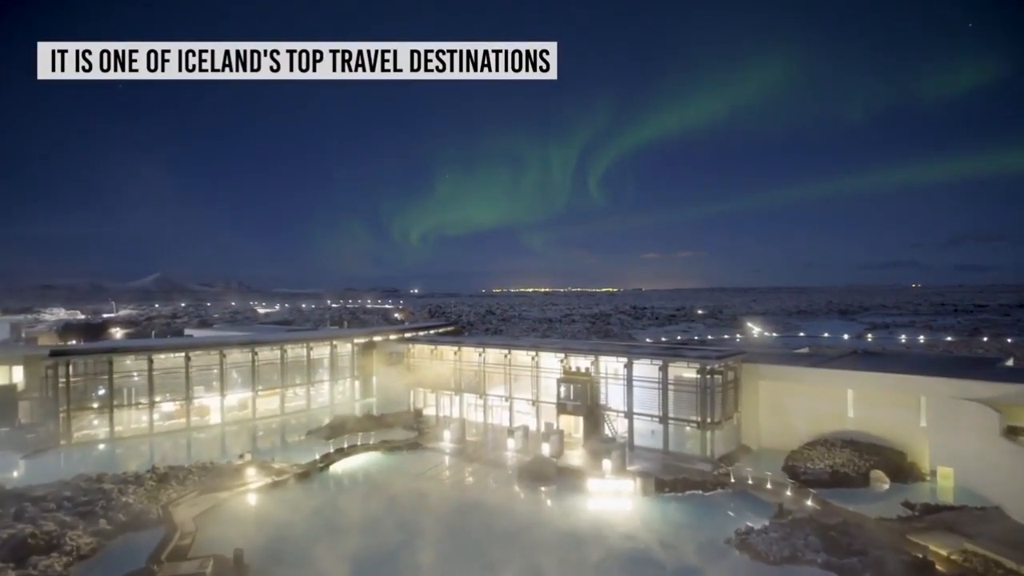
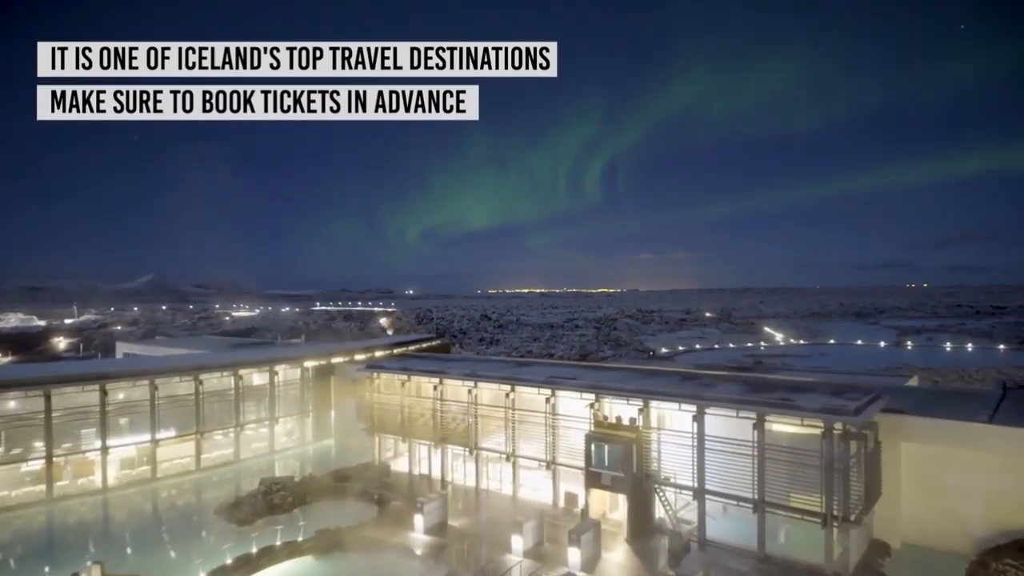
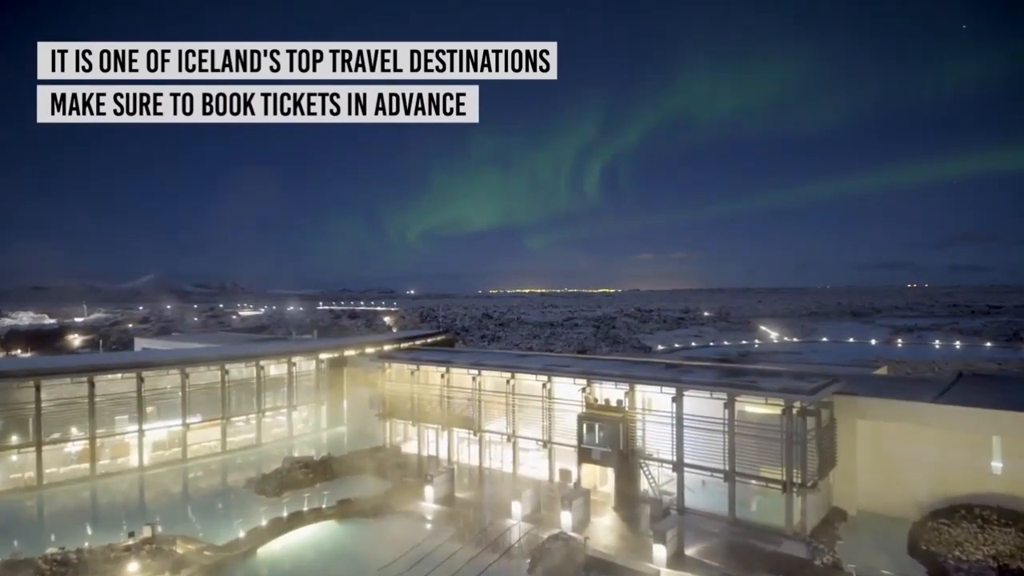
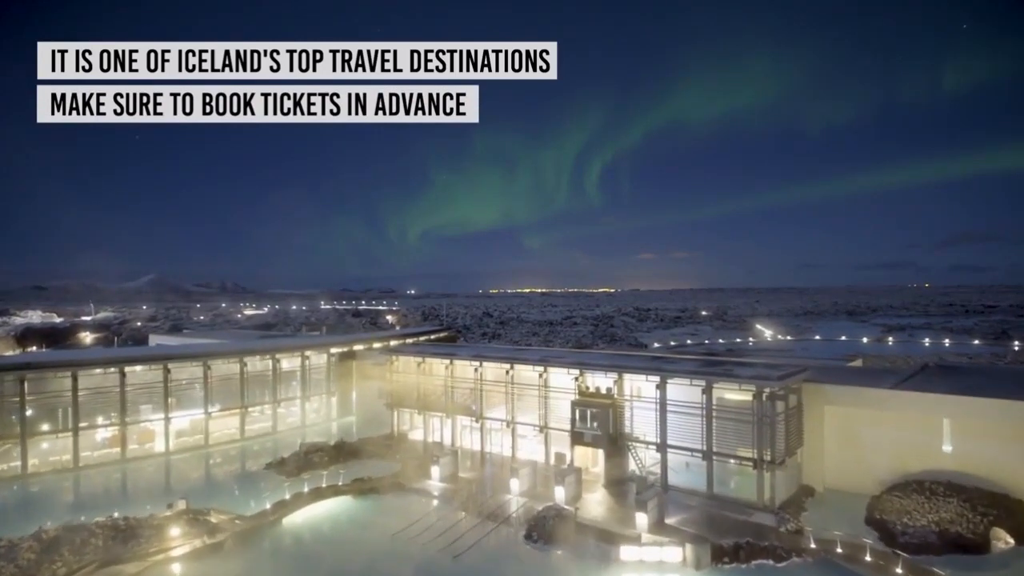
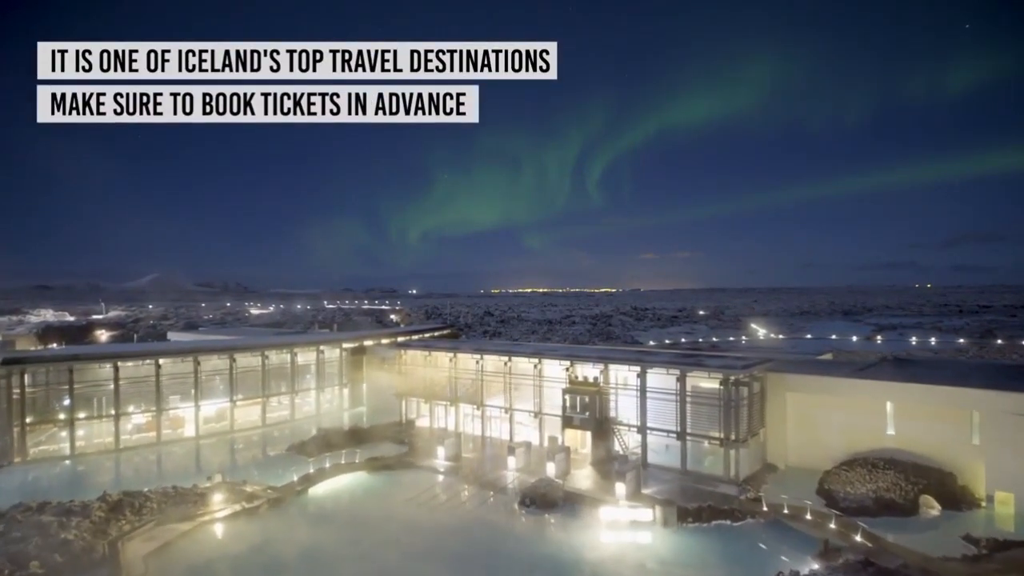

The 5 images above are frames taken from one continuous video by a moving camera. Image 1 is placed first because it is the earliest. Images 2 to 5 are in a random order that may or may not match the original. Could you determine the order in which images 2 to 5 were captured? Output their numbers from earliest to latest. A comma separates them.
5, 4, 3, 2
